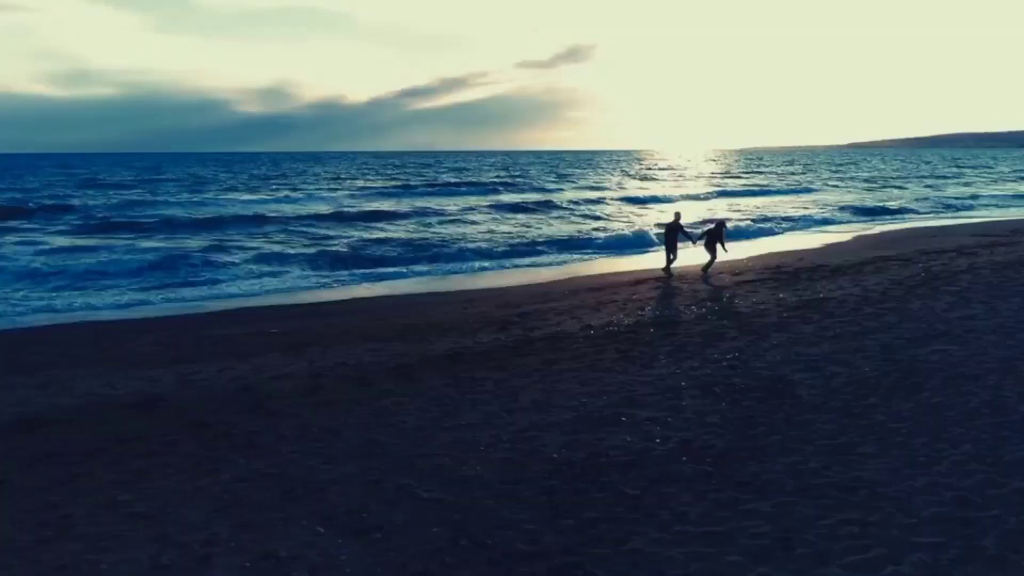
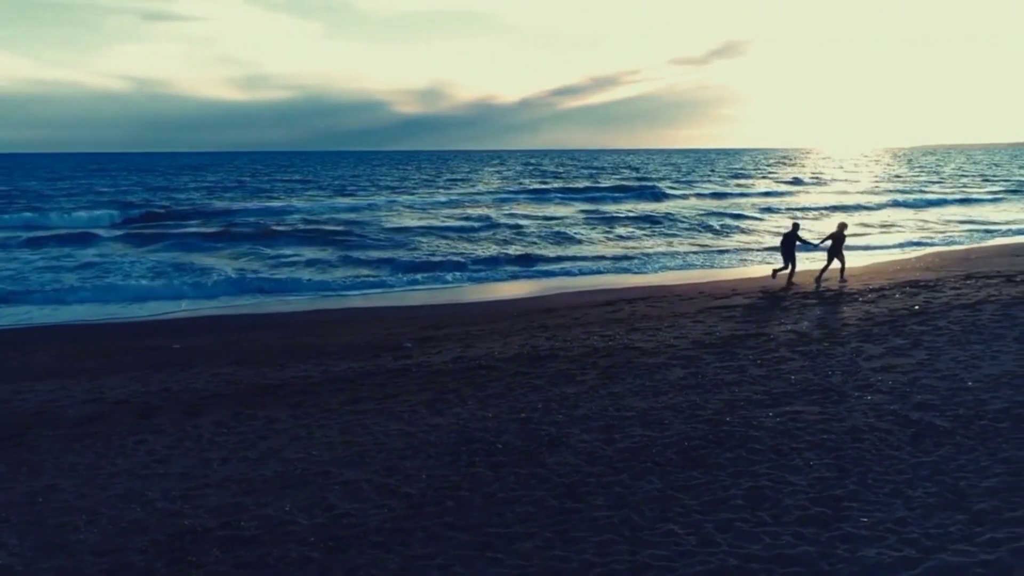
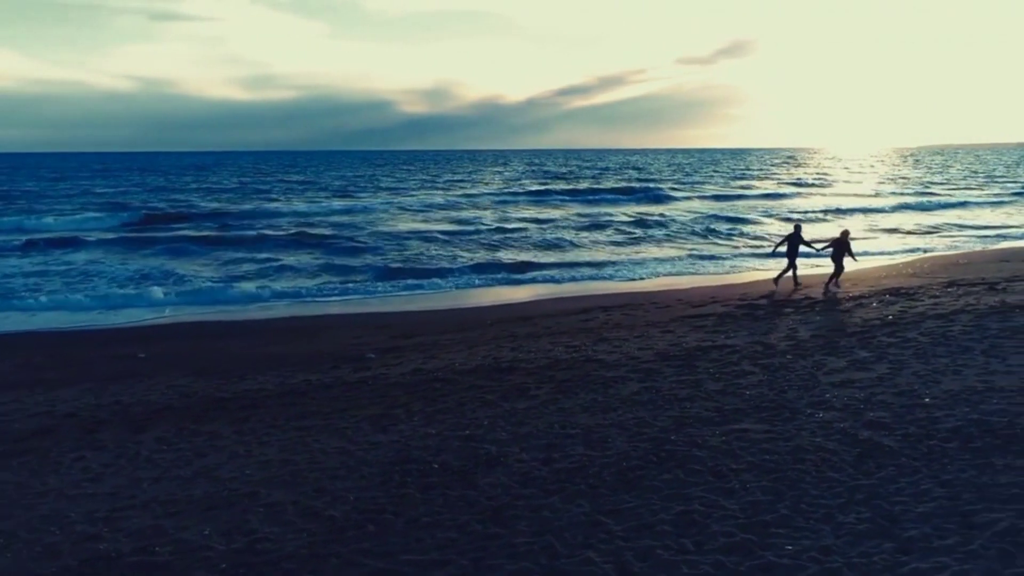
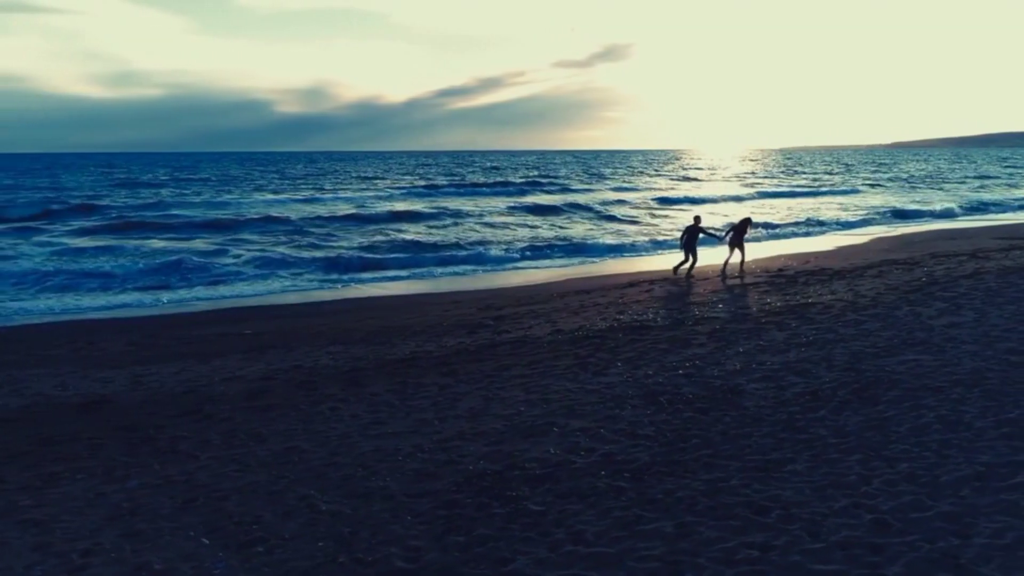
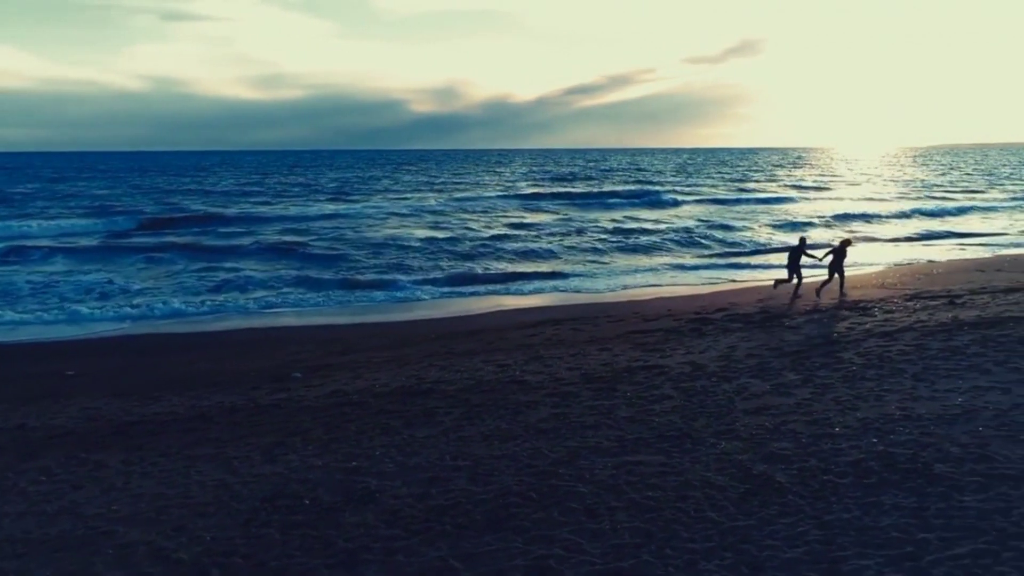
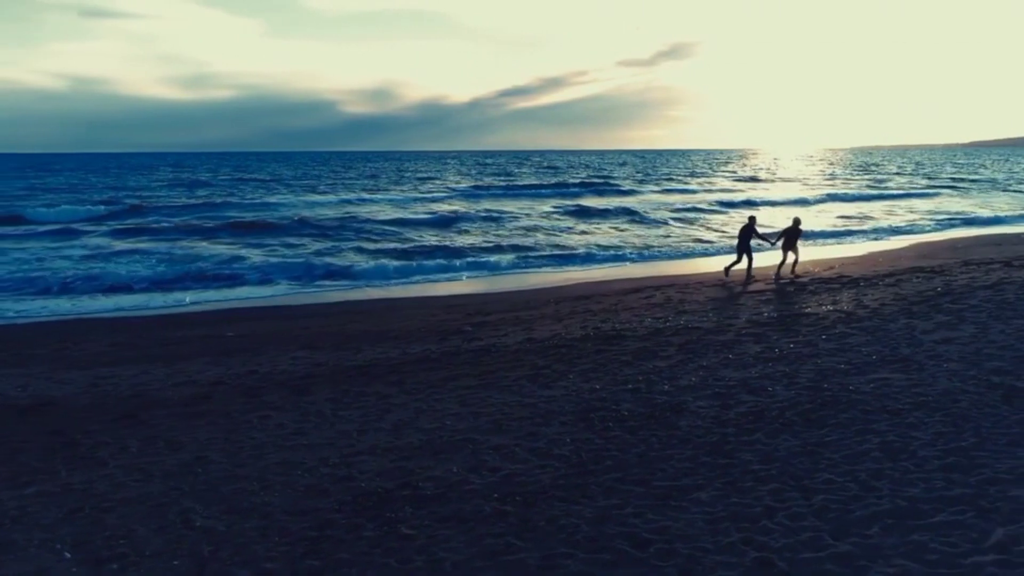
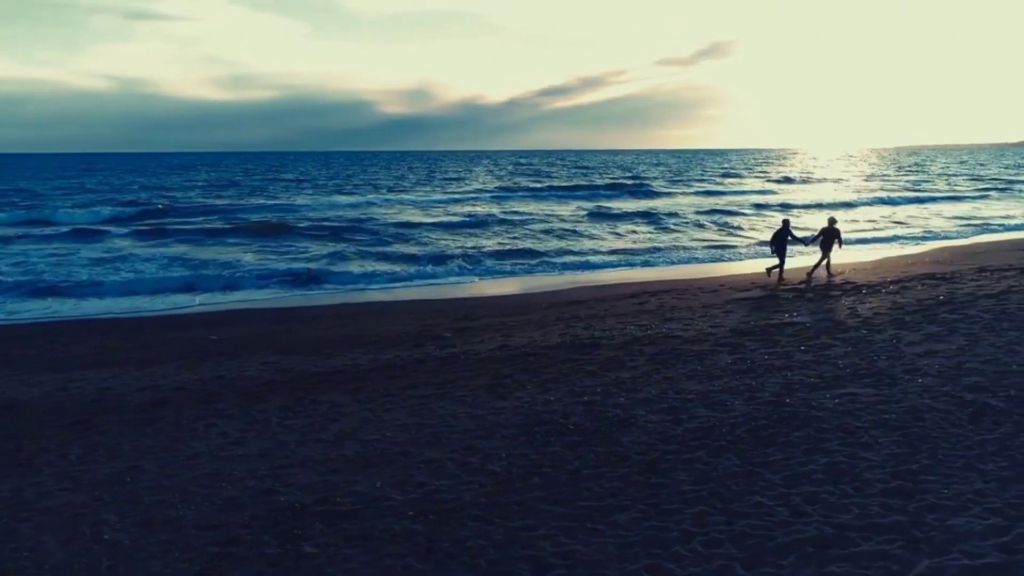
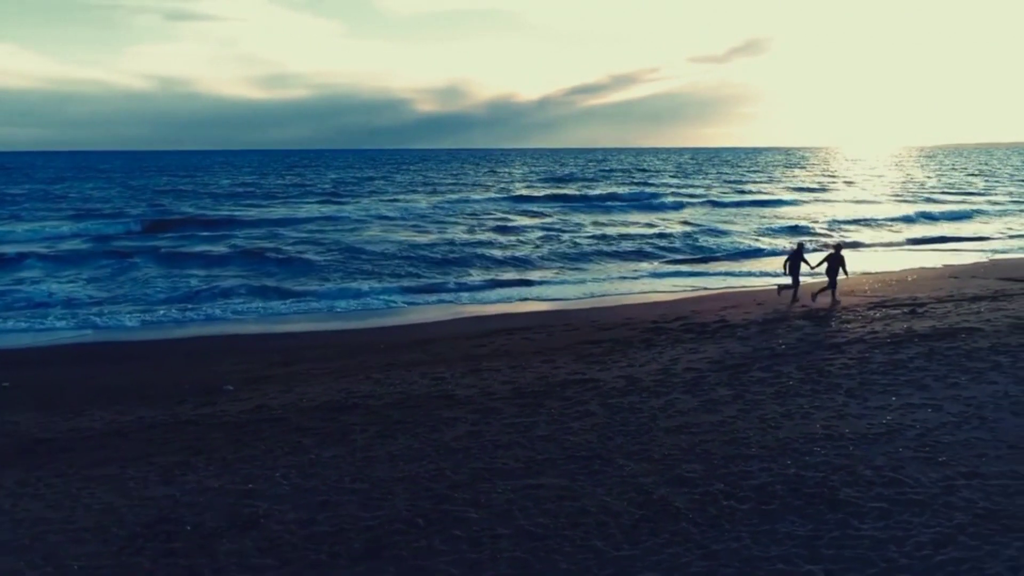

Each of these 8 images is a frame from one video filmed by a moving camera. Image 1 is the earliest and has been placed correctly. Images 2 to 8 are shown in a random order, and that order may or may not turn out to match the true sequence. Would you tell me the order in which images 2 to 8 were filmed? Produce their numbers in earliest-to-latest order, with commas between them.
4, 6, 7, 2, 3, 5, 8
